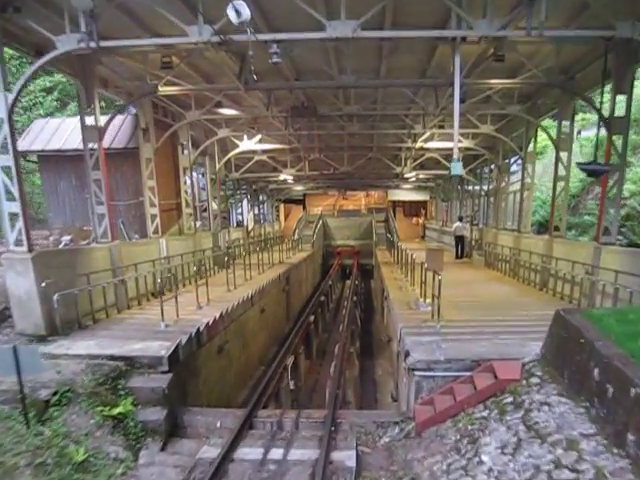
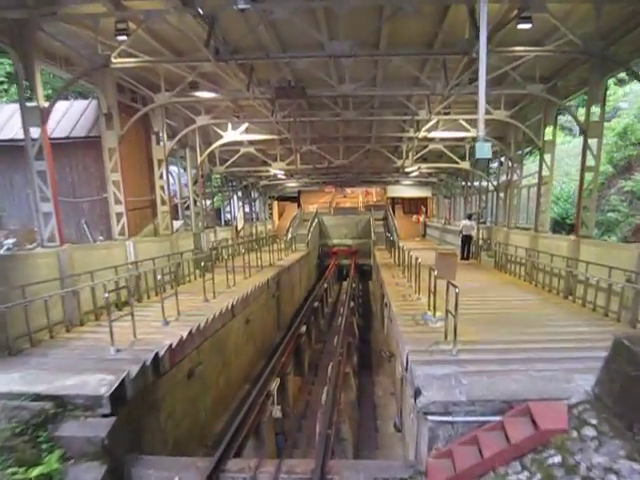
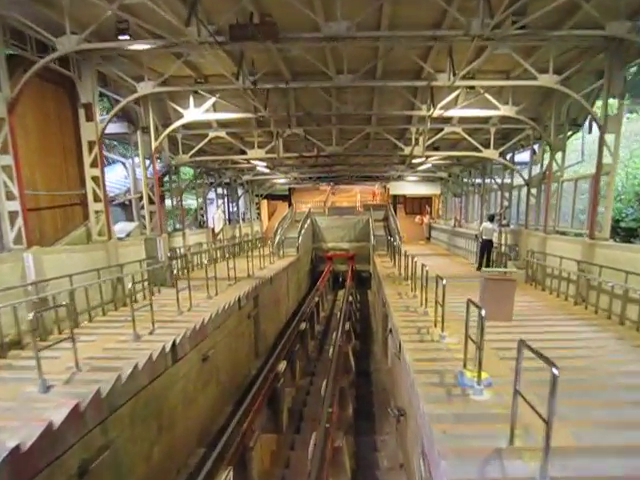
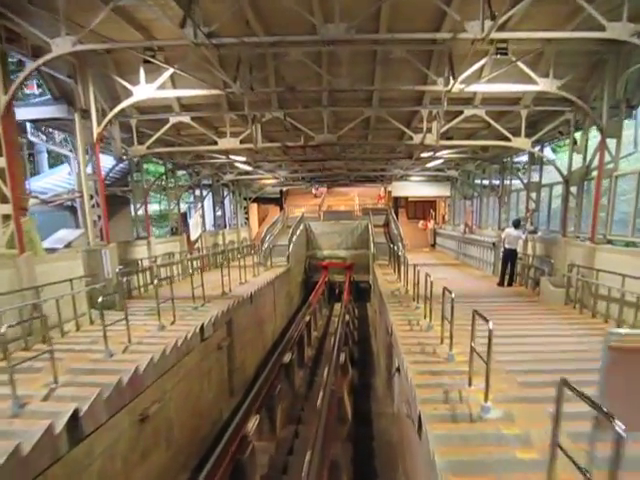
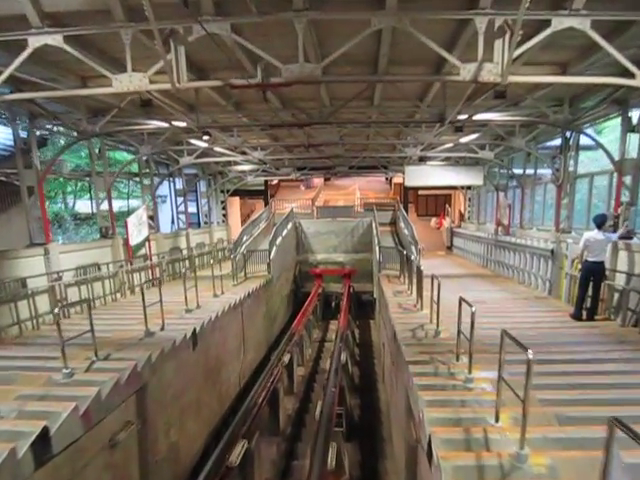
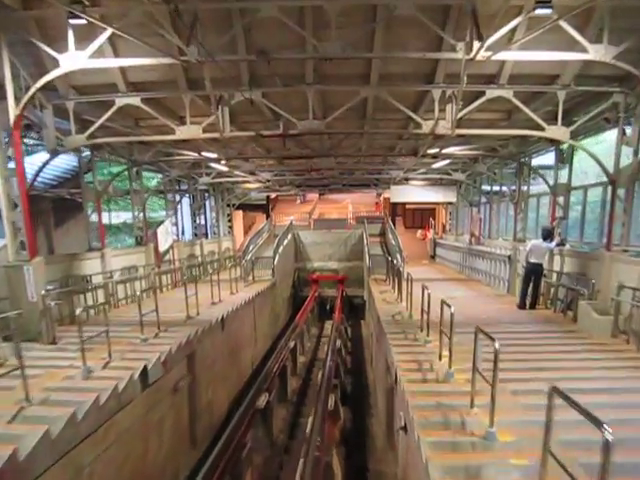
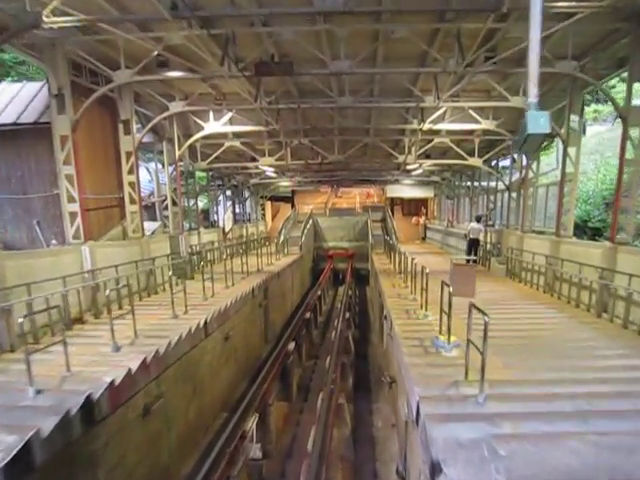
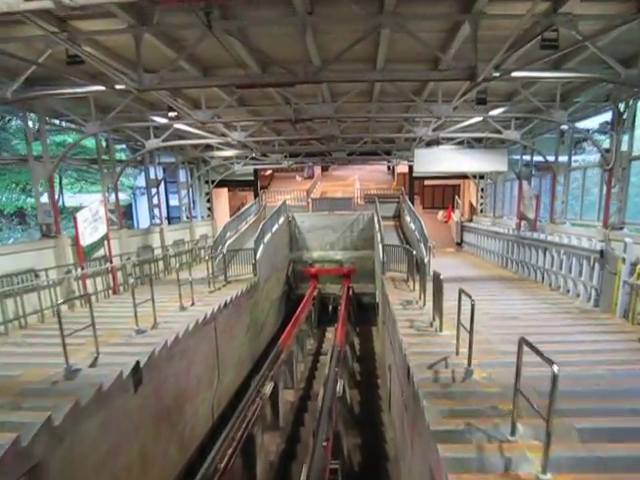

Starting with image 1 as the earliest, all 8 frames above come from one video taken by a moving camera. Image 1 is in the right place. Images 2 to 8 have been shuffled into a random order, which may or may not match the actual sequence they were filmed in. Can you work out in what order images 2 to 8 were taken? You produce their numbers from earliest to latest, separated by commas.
2, 7, 3, 4, 6, 5, 8
